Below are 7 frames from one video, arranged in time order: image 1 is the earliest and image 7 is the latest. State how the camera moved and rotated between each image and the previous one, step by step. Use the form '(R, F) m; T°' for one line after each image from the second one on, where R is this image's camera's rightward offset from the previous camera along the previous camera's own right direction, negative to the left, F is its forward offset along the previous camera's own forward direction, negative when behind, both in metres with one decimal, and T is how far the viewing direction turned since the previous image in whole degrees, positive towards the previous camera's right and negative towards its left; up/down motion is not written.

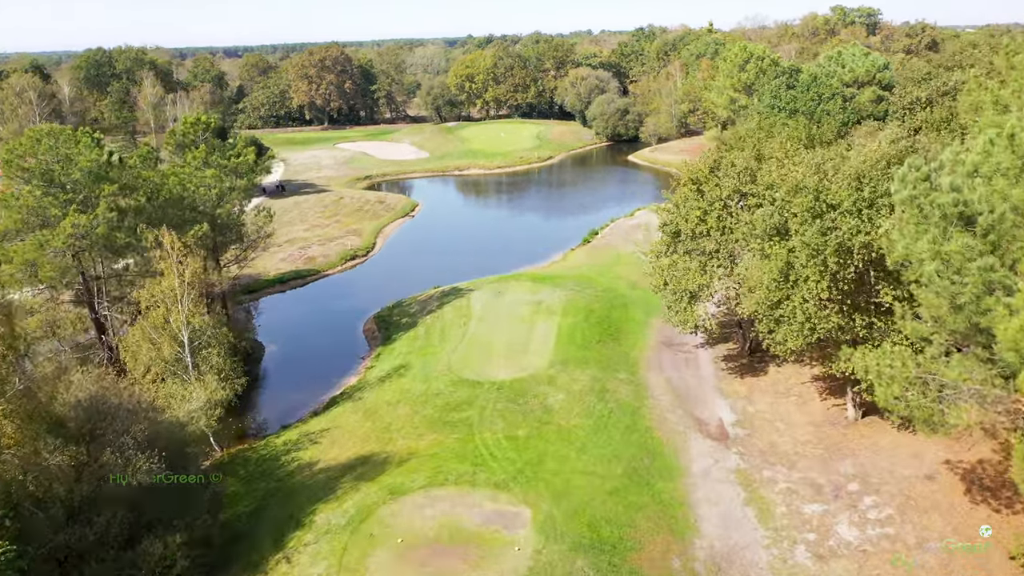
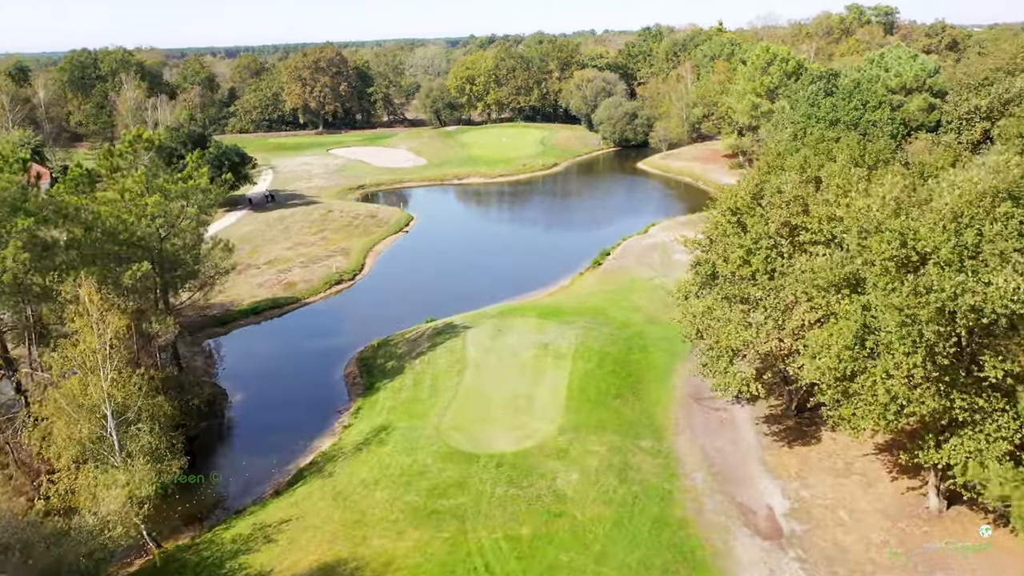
(0.0, +5.3) m; 0°
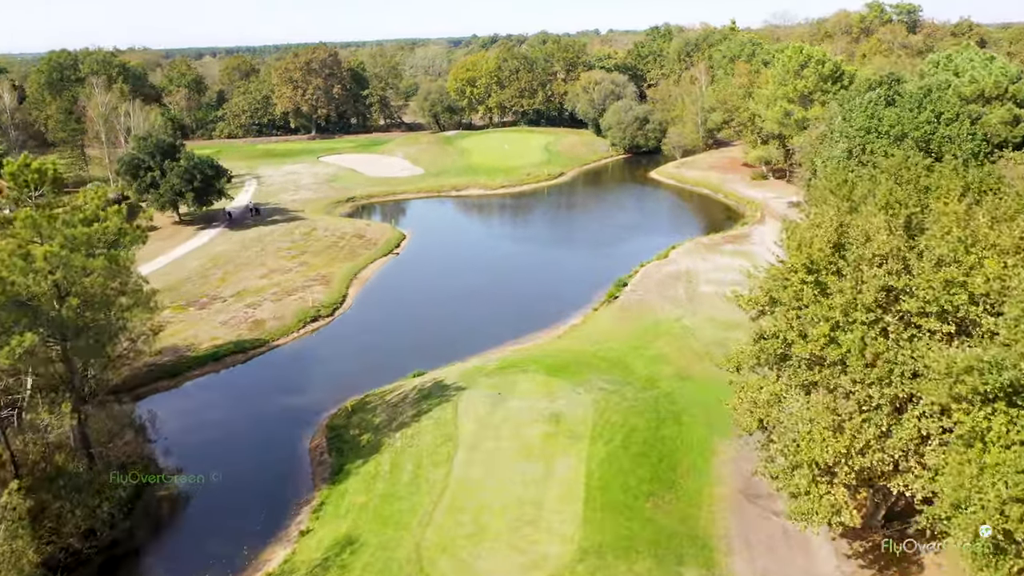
(0.0, +6.4) m; 0°
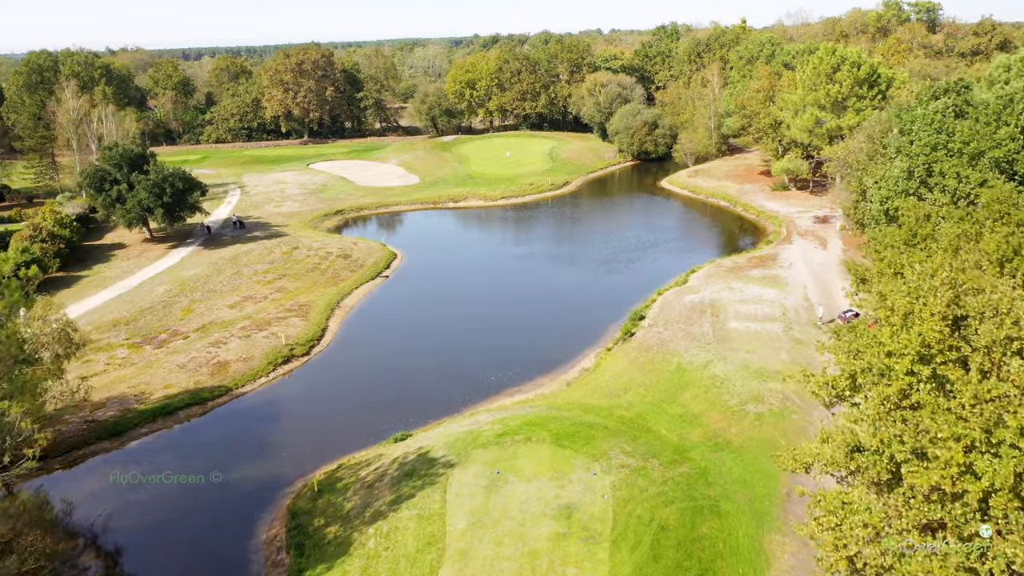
(0.0, +5.3) m; 0°
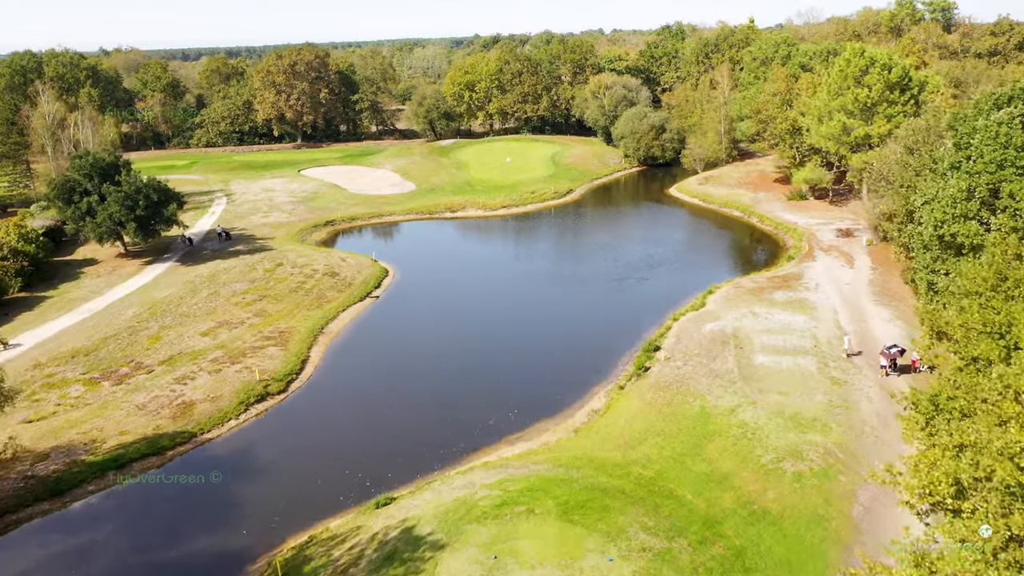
(0.0, +3.9) m; 0°
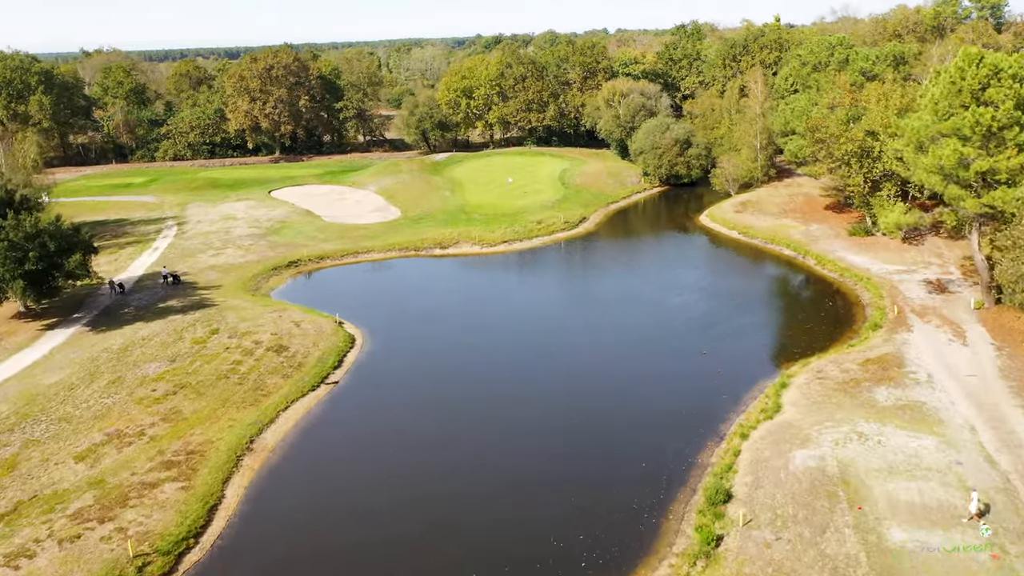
(0.0, +11.4) m; 0°
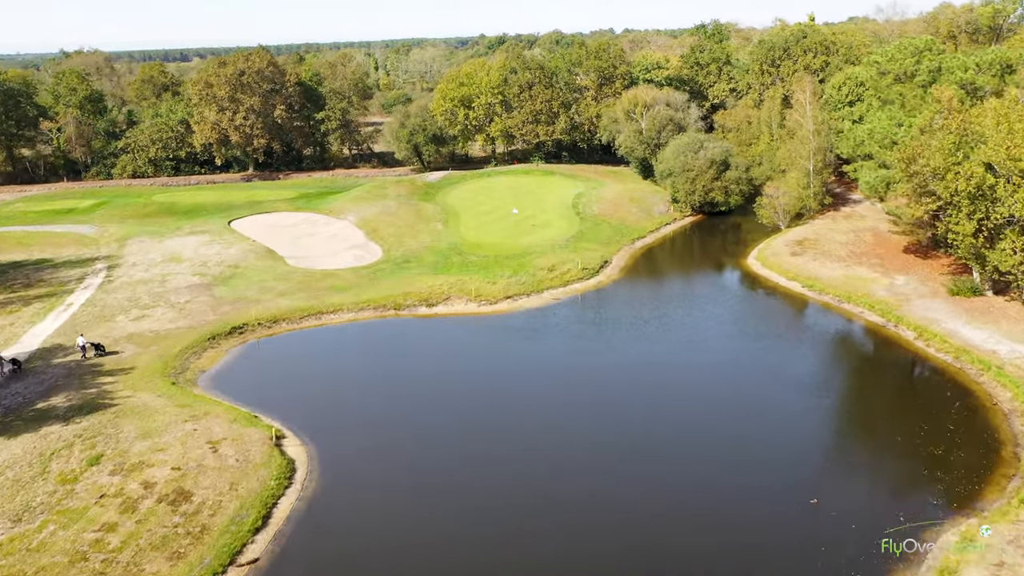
(-0.1, +11.8) m; 0°
